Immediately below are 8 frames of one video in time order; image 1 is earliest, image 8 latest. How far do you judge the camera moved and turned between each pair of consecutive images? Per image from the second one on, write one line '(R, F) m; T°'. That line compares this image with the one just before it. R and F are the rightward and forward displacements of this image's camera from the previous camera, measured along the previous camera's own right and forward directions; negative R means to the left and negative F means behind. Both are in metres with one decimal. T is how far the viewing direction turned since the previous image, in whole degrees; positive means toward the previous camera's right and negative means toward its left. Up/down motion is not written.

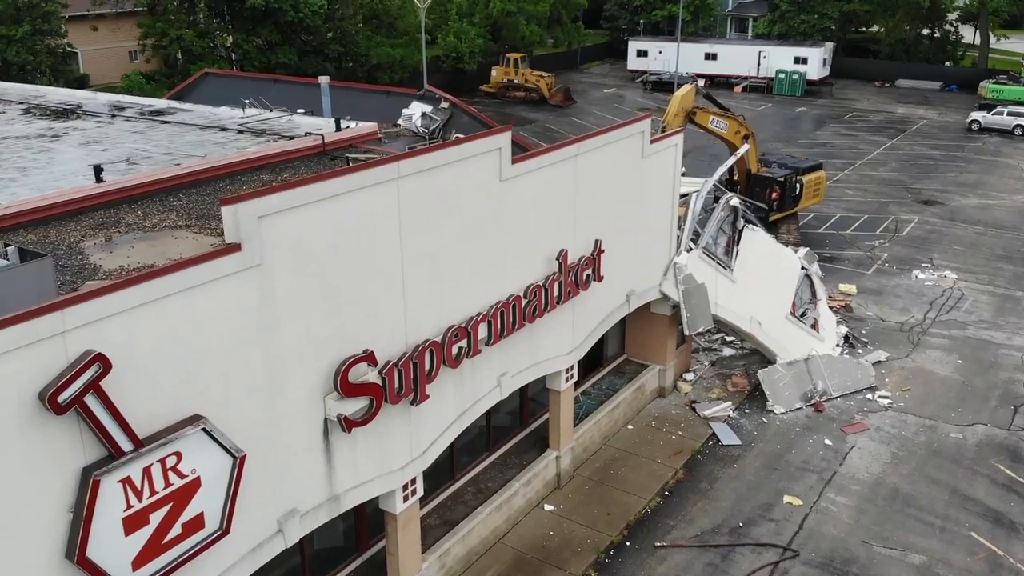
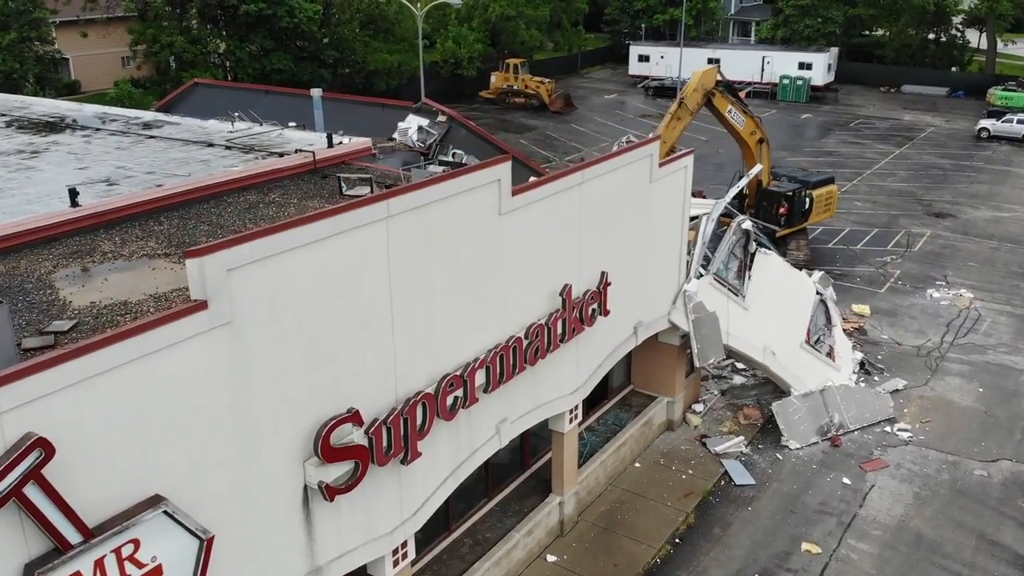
(0.0, +0.9) m; 0°
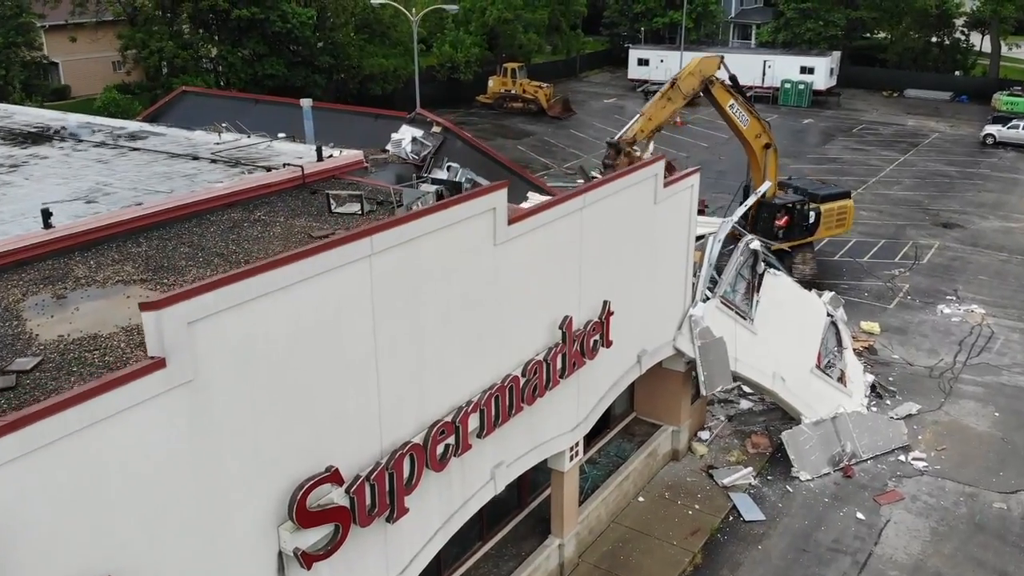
(0.0, +0.8) m; 0°
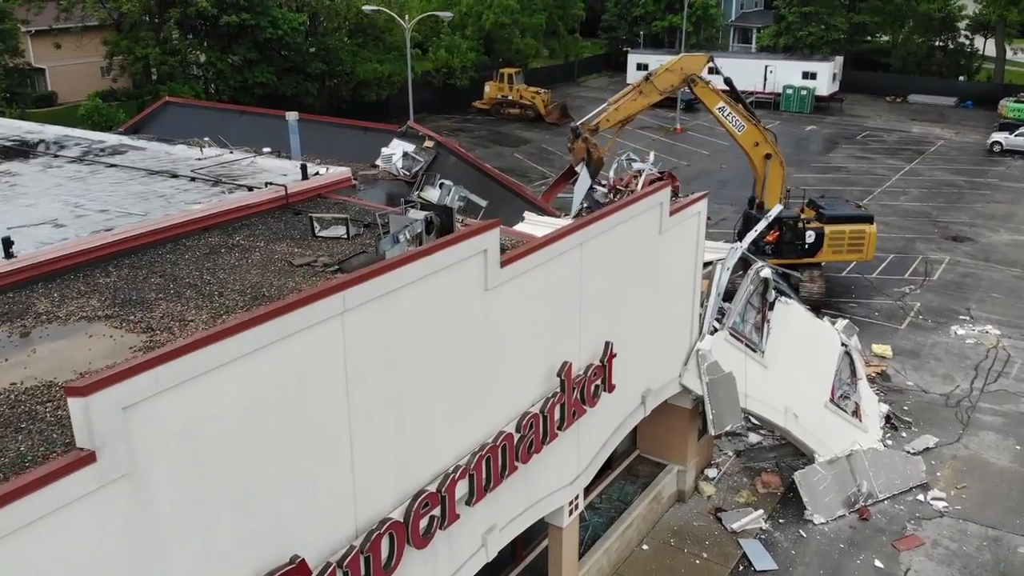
(+0.1, +1.0) m; 0°
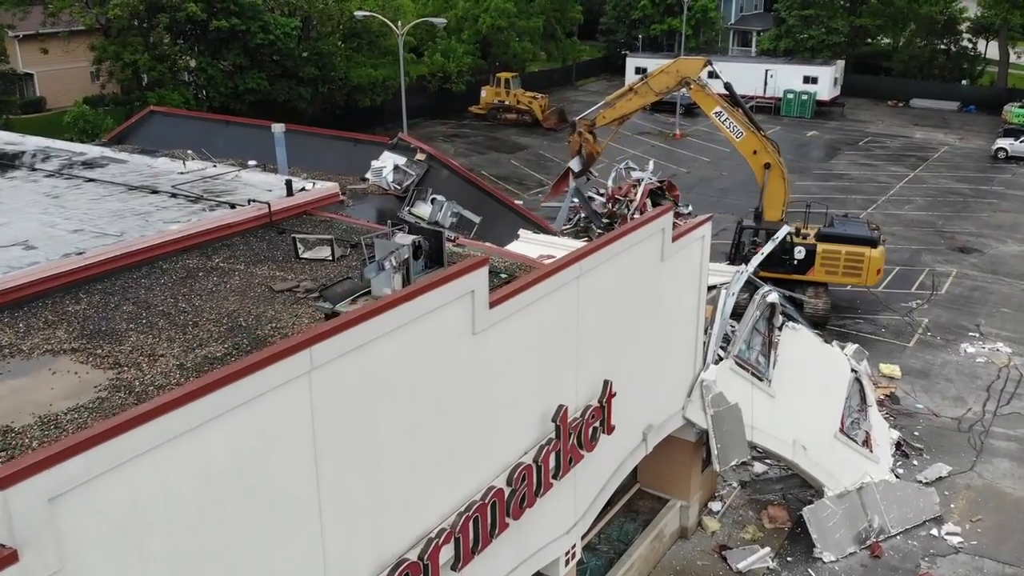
(+0.1, +0.8) m; 0°
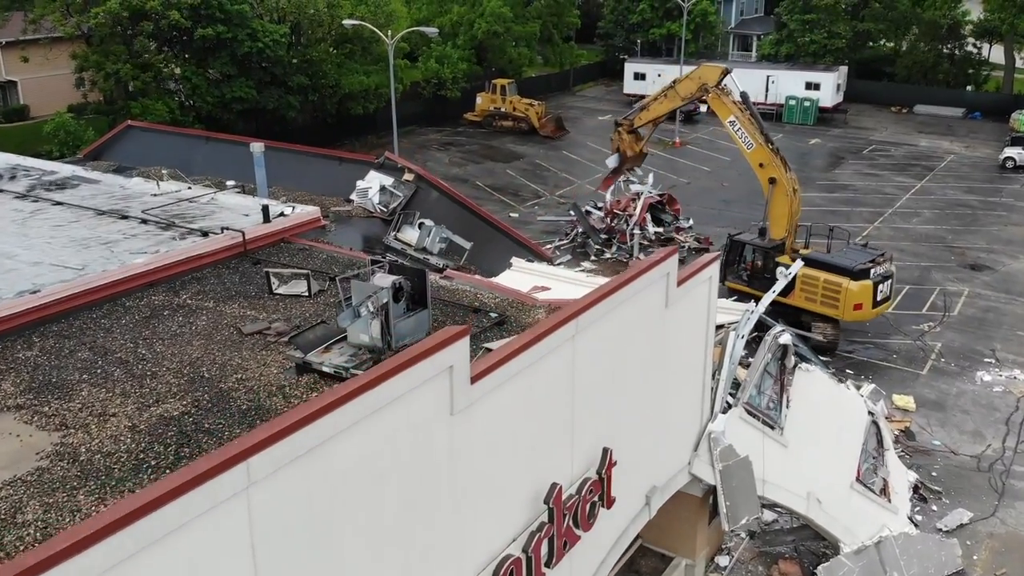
(+0.1, +1.1) m; 0°
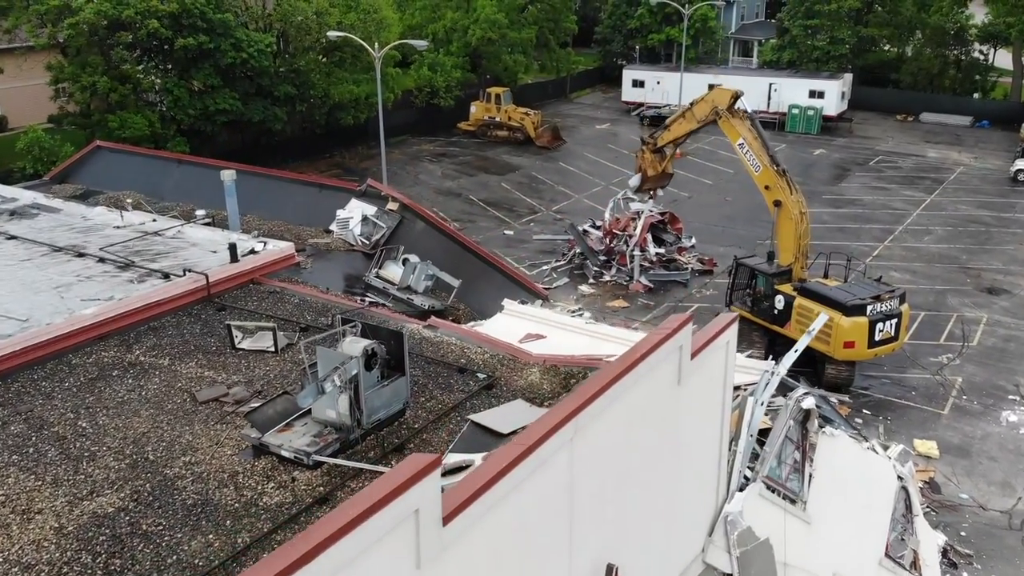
(+0.1, +1.4) m; 0°
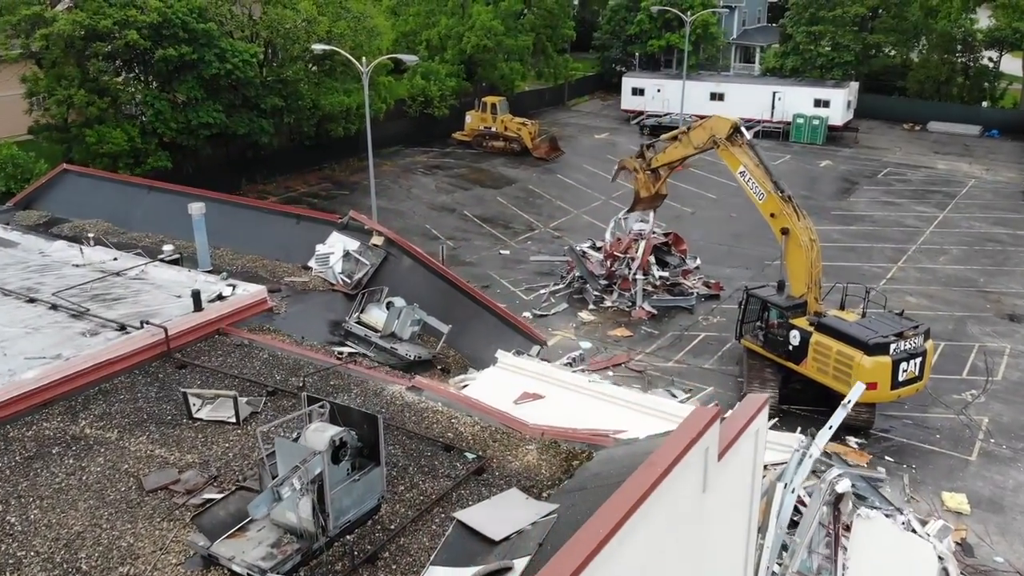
(+0.1, +1.4) m; 0°
